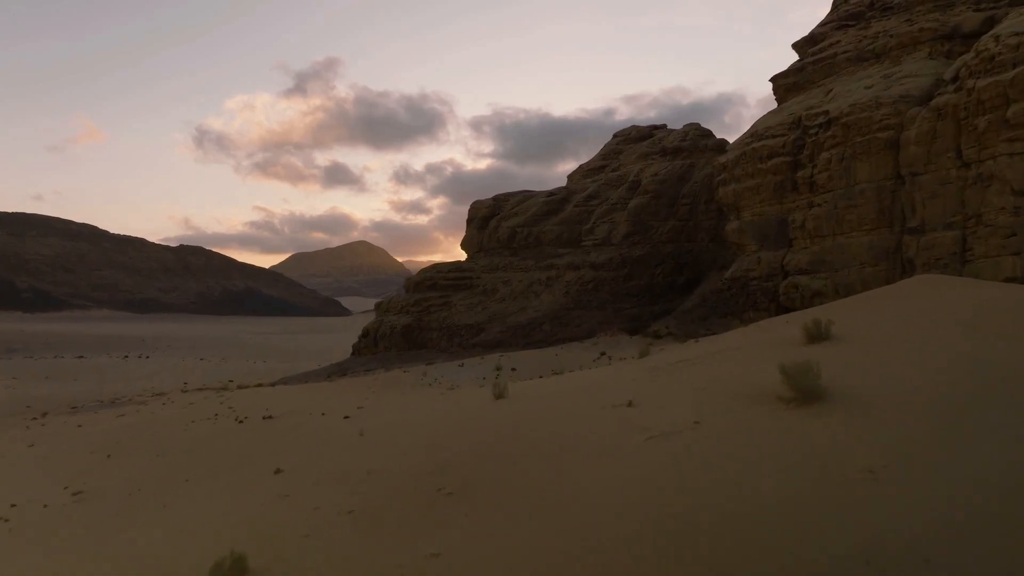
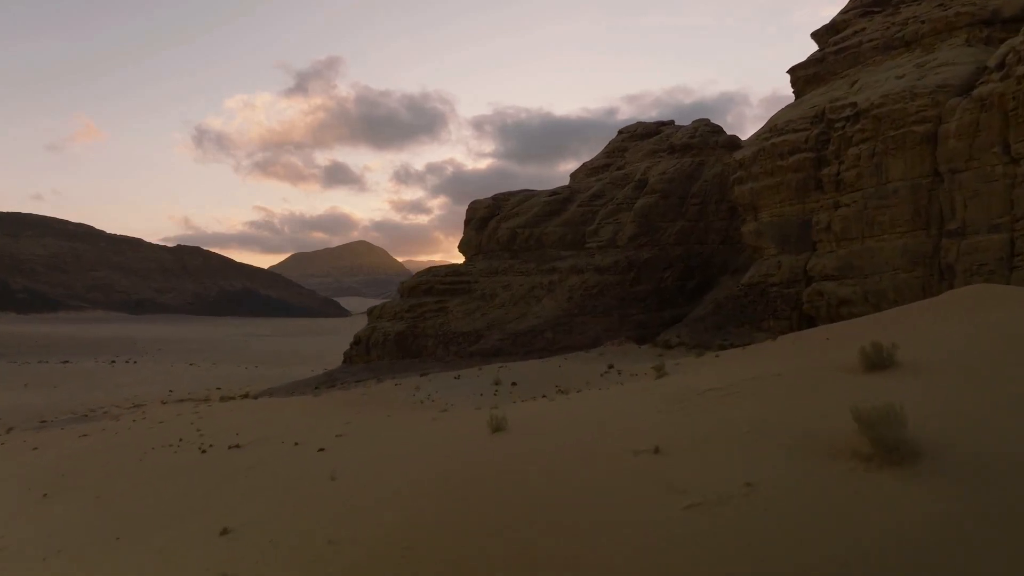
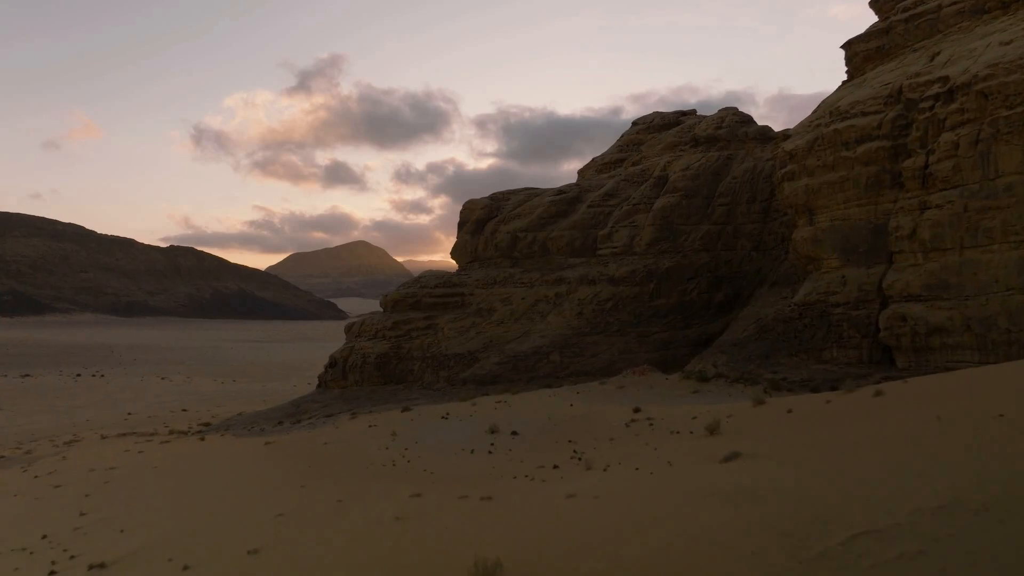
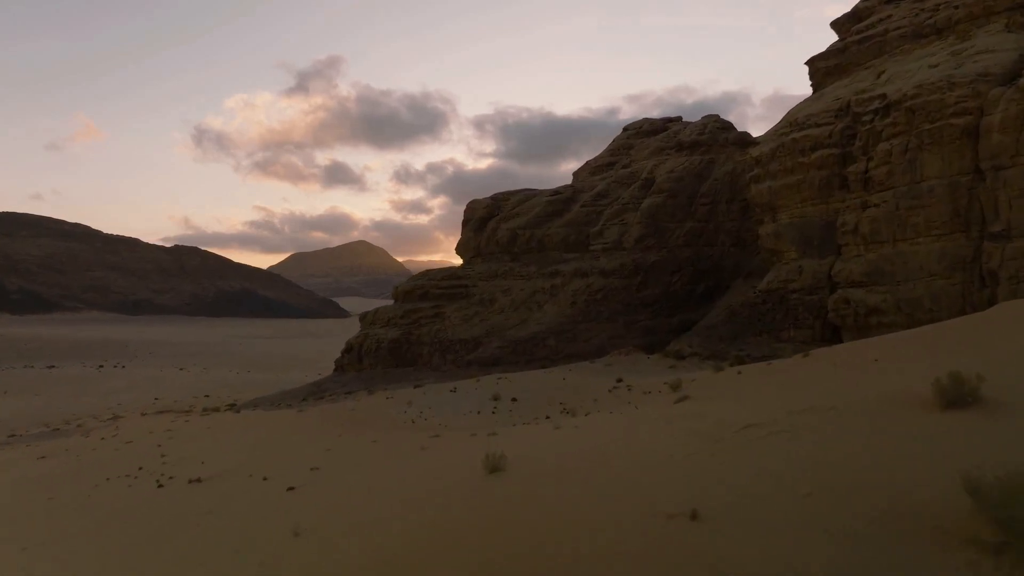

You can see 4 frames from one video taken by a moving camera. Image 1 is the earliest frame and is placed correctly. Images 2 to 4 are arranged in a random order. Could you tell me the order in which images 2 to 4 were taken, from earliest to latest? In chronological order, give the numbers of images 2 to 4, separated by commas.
2, 4, 3
